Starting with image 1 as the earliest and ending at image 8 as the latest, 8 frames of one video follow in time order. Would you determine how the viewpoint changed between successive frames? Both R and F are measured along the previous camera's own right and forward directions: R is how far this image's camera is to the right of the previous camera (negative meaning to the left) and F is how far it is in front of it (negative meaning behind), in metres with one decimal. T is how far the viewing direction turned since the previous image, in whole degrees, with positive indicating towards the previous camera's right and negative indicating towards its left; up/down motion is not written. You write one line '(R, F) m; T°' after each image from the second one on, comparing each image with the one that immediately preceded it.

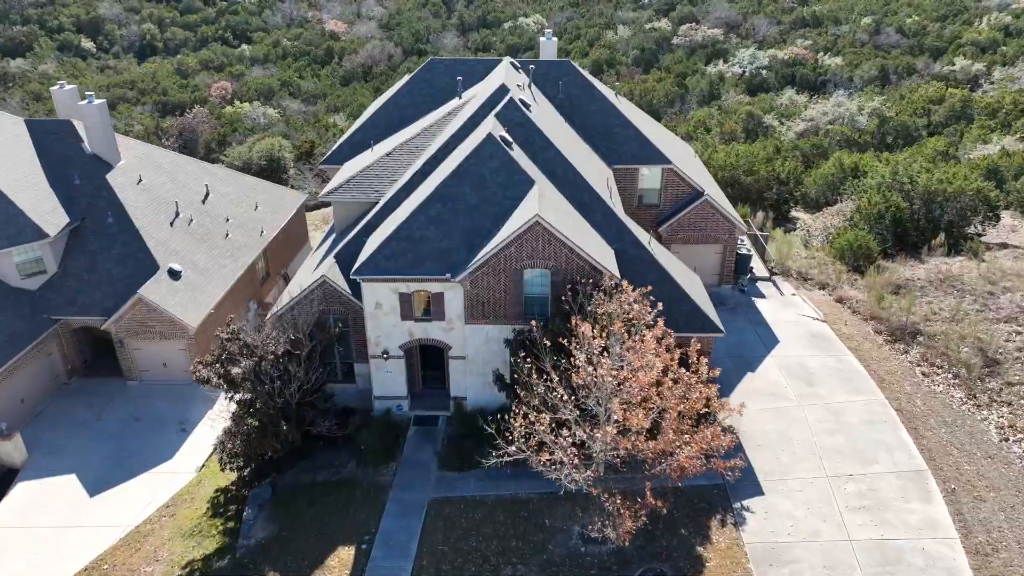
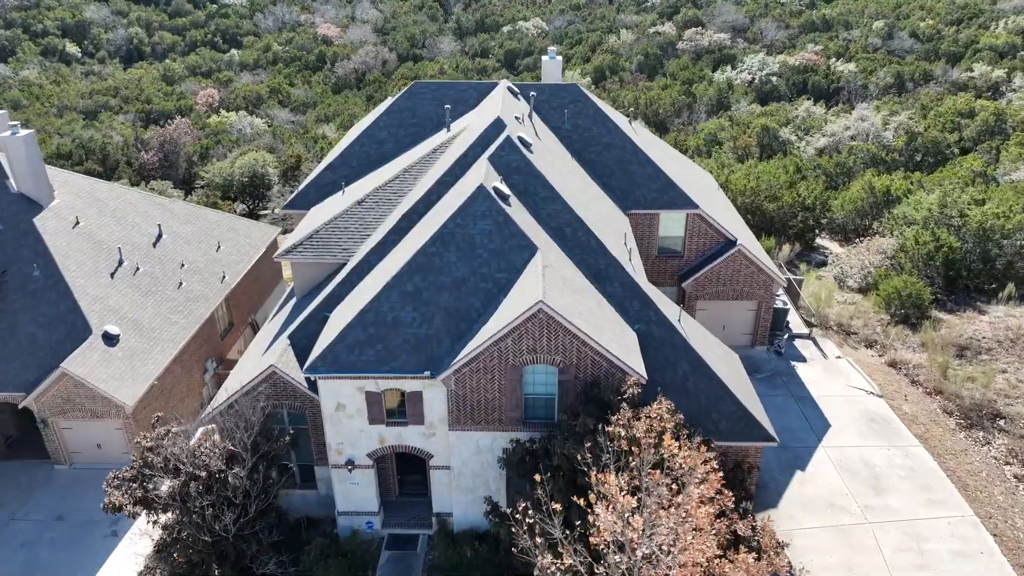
(0.0, +2.8) m; 0°
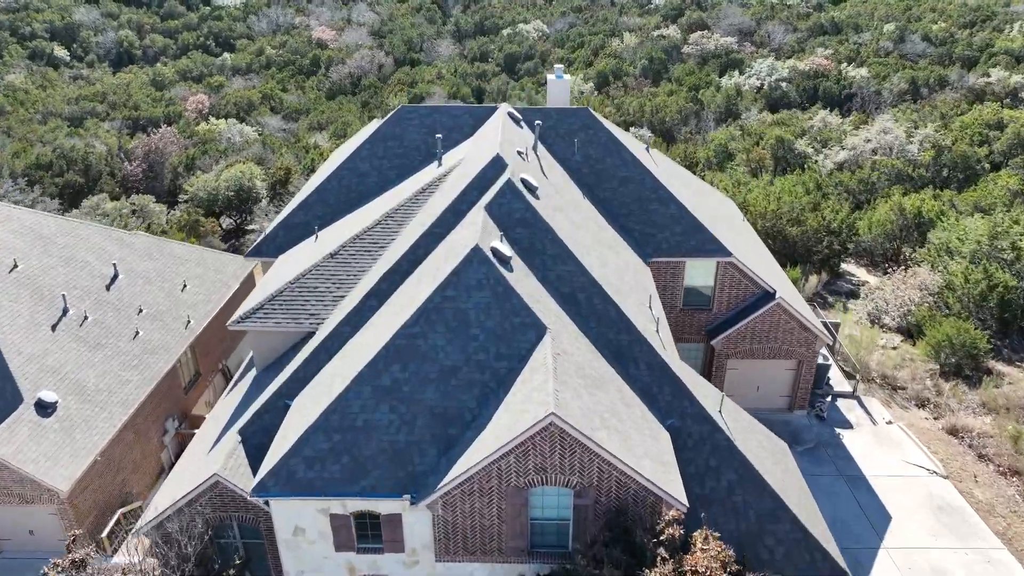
(0.0, +2.2) m; 0°
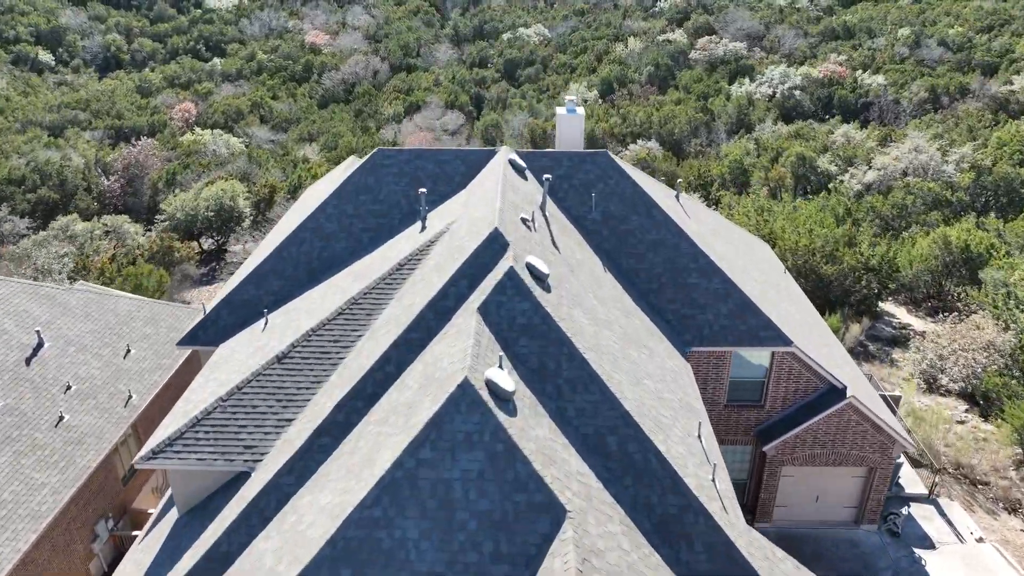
(0.0, +2.7) m; 0°
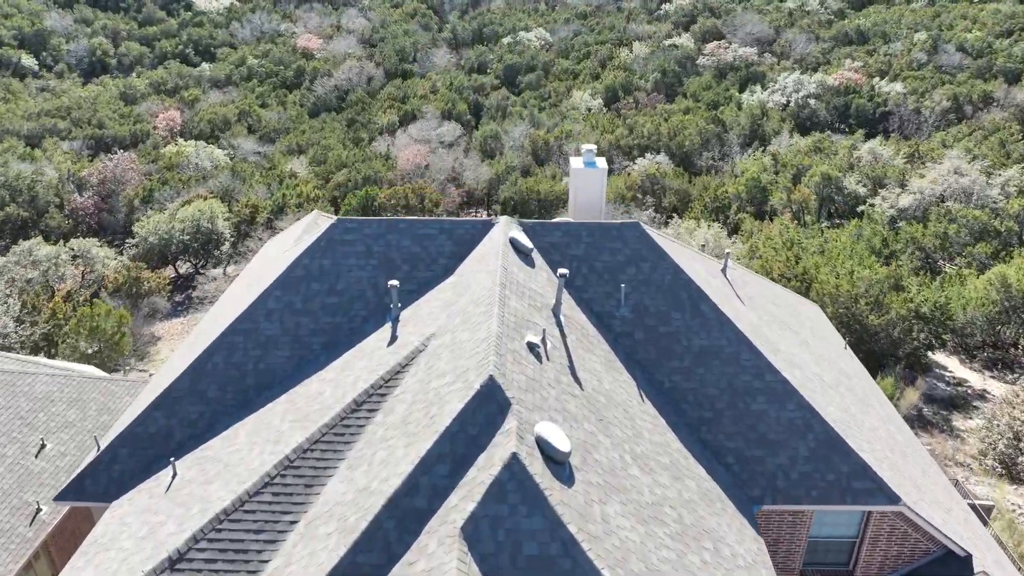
(0.0, +2.8) m; 0°
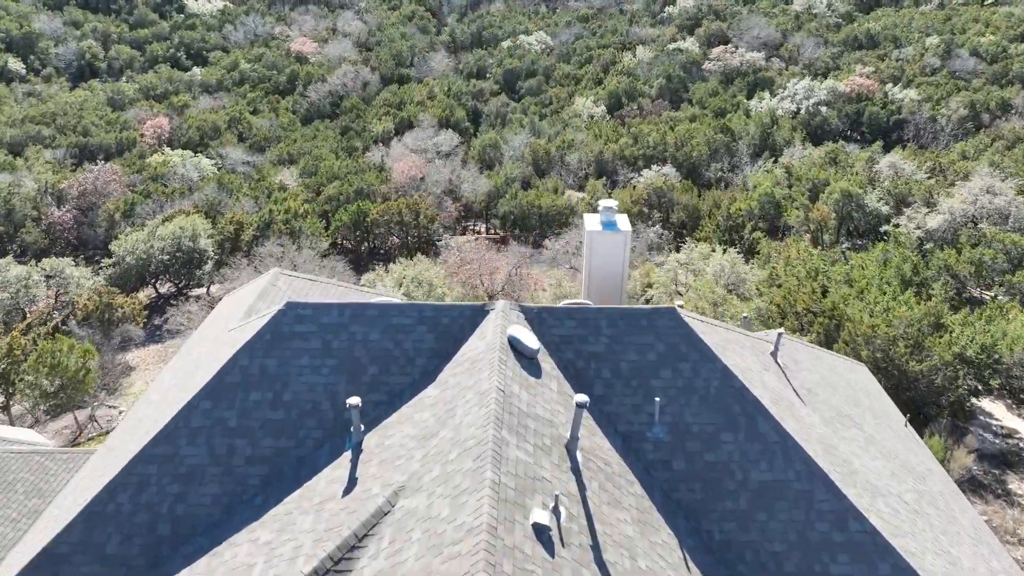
(0.0, +2.0) m; 0°
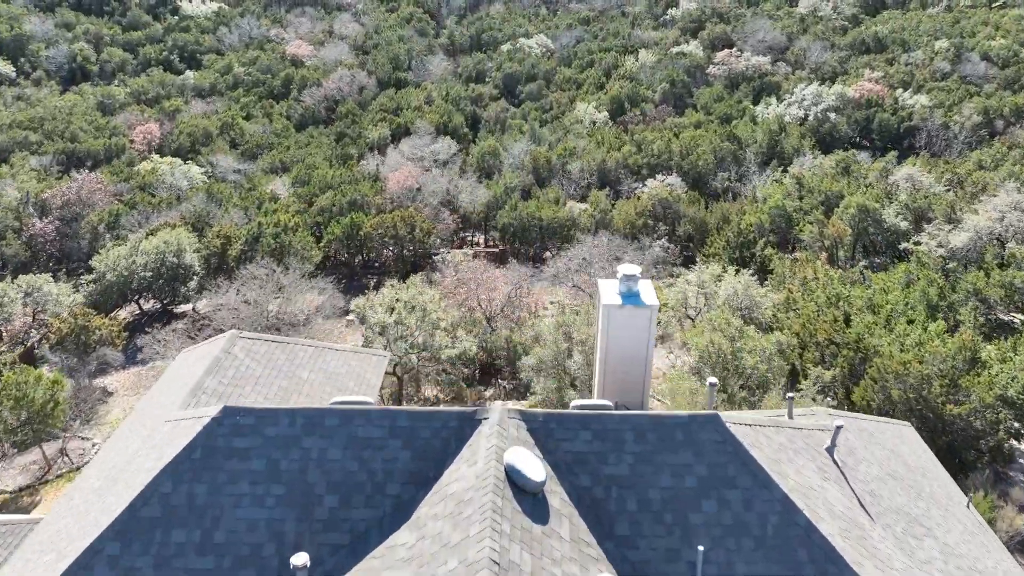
(0.0, +1.5) m; 0°
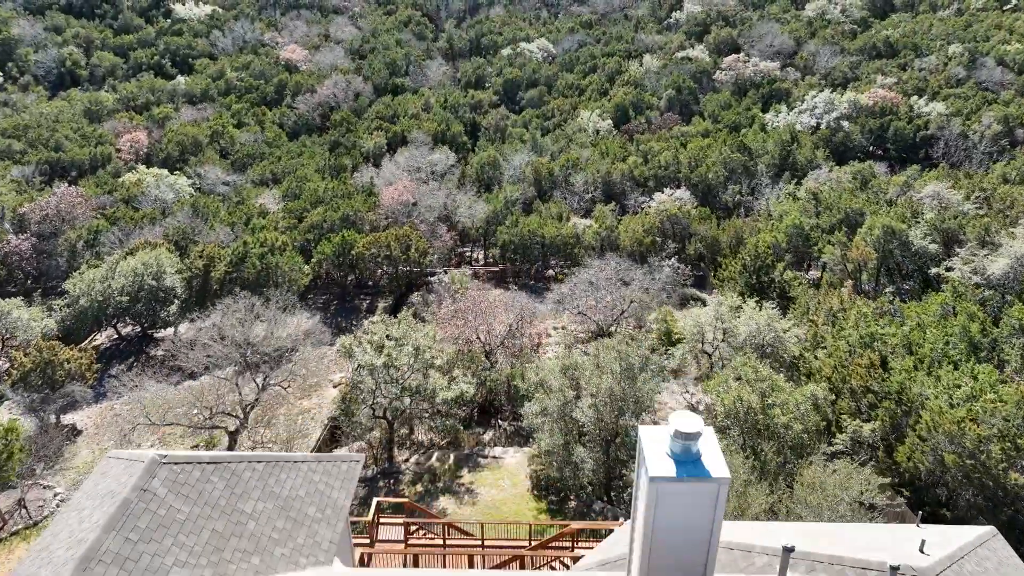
(0.0, +2.0) m; 0°
